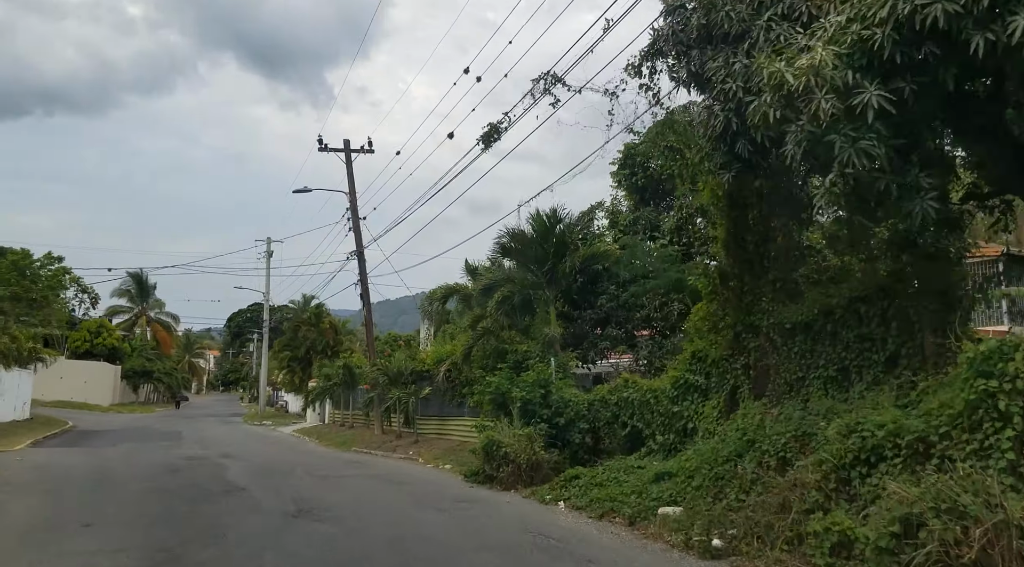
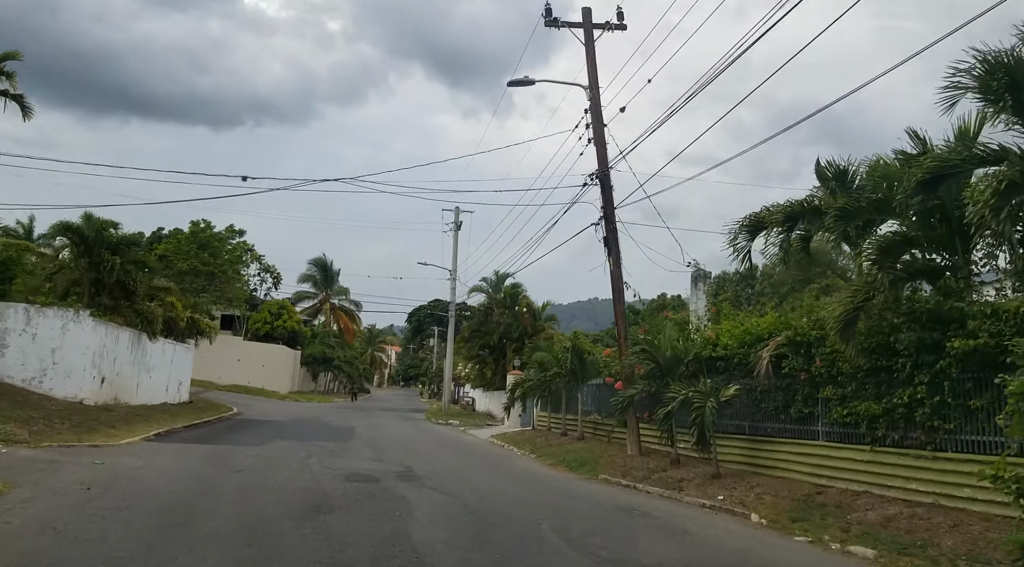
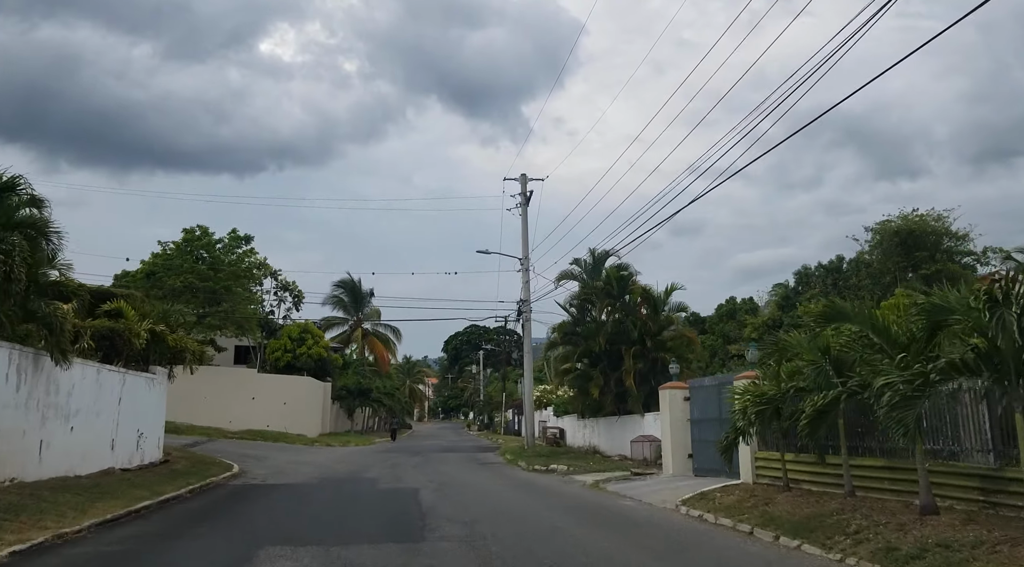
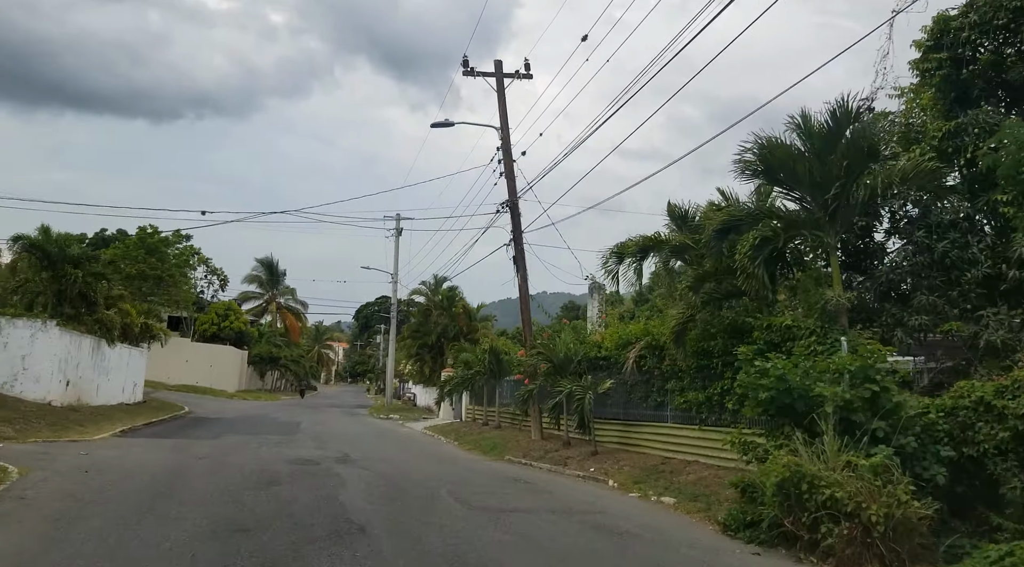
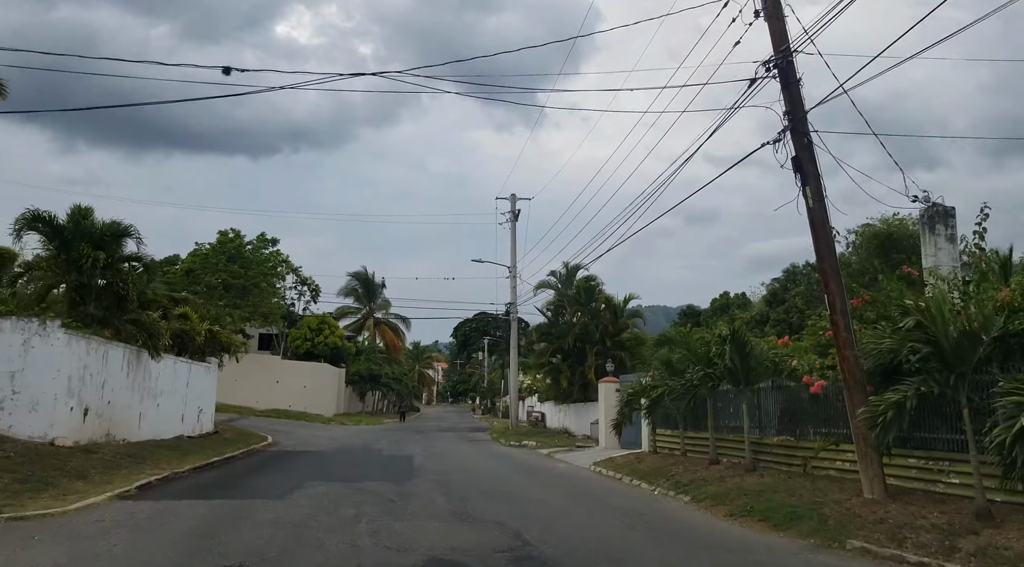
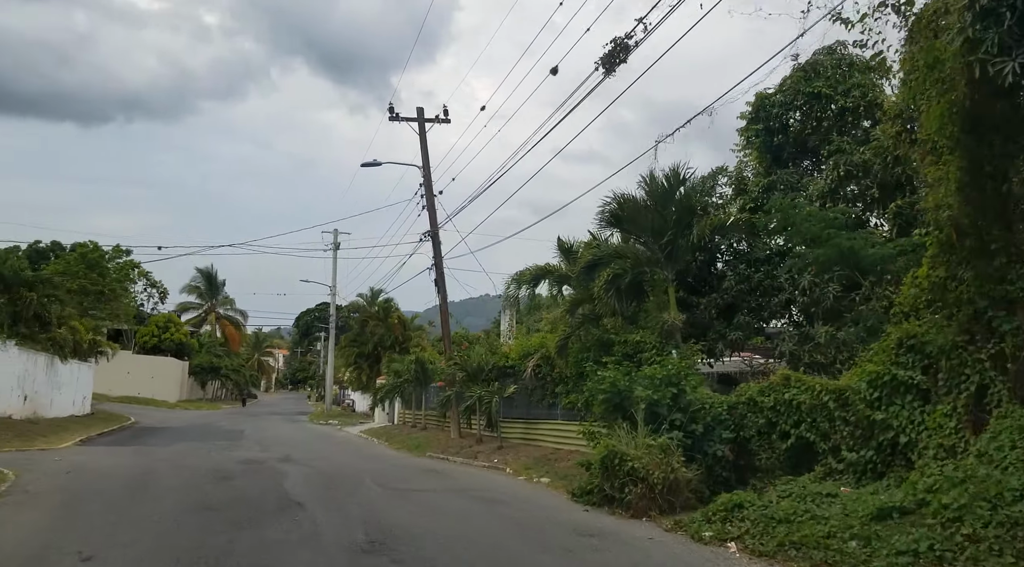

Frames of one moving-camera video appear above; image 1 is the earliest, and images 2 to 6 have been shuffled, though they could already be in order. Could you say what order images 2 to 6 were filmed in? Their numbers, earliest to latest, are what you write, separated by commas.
6, 4, 2, 5, 3
